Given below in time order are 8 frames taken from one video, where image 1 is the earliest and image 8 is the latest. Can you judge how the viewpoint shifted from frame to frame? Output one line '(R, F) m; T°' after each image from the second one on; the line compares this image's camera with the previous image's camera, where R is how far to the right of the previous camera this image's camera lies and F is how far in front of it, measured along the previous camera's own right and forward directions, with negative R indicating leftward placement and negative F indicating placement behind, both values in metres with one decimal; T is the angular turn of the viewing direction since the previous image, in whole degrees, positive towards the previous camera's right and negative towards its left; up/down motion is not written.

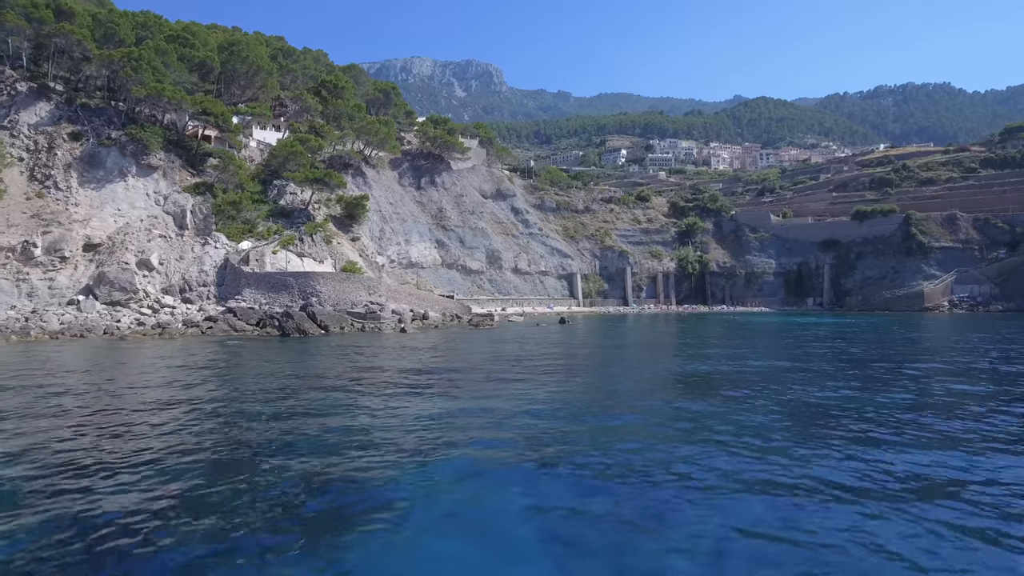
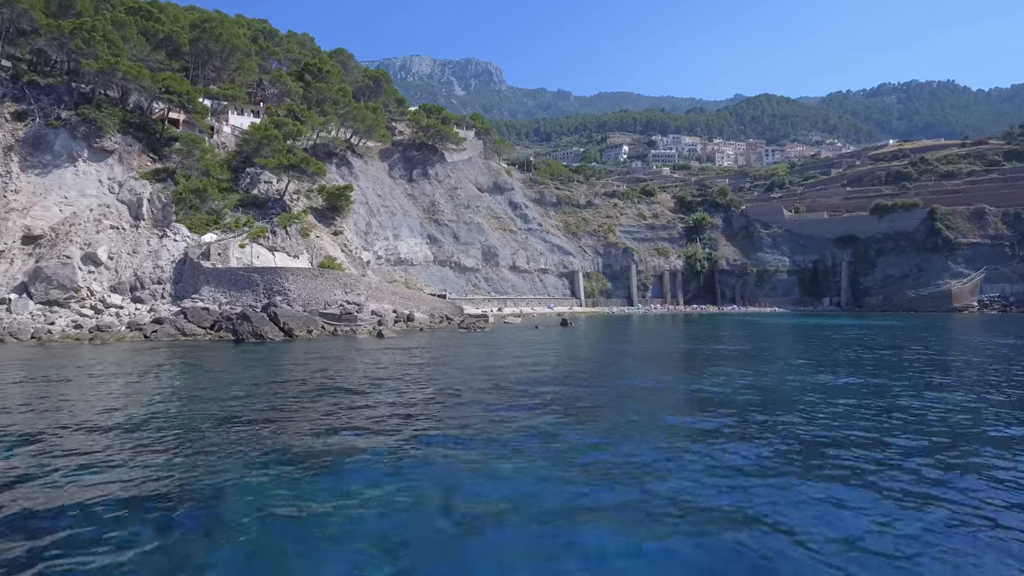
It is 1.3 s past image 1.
(+0.2, +4.7) m; 0°
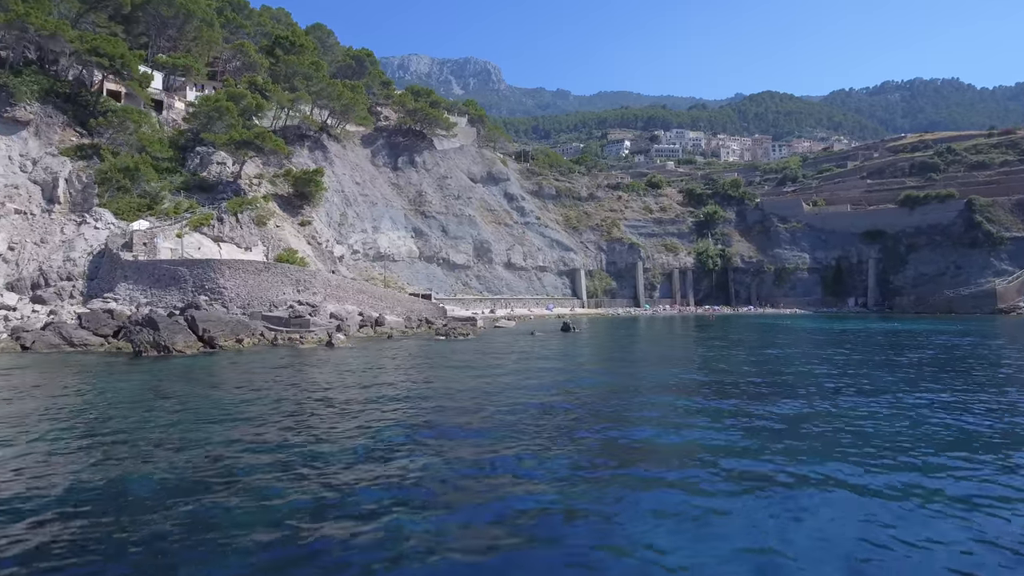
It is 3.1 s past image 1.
(+0.4, +6.6) m; 0°
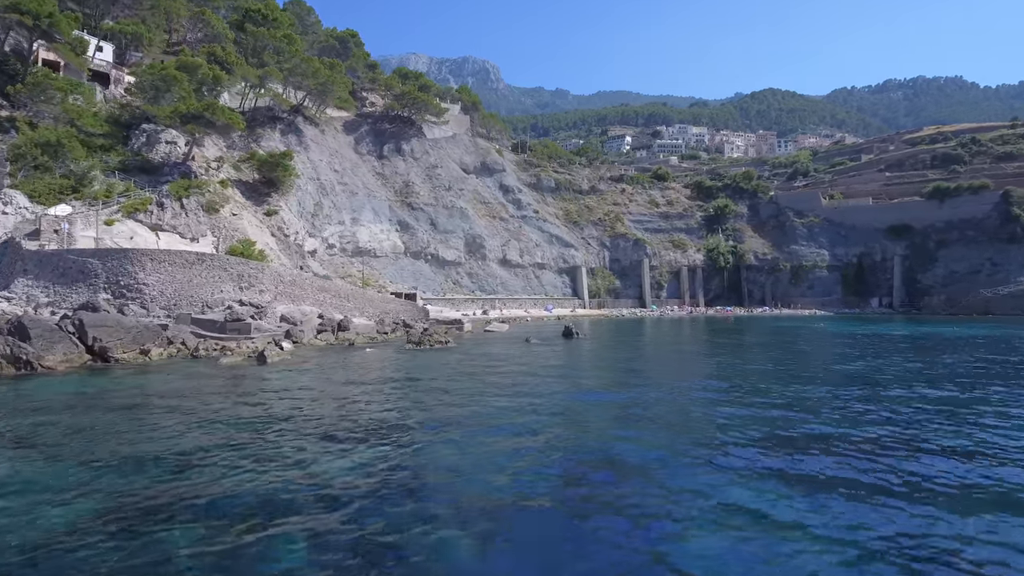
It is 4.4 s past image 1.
(+0.3, +5.3) m; 0°
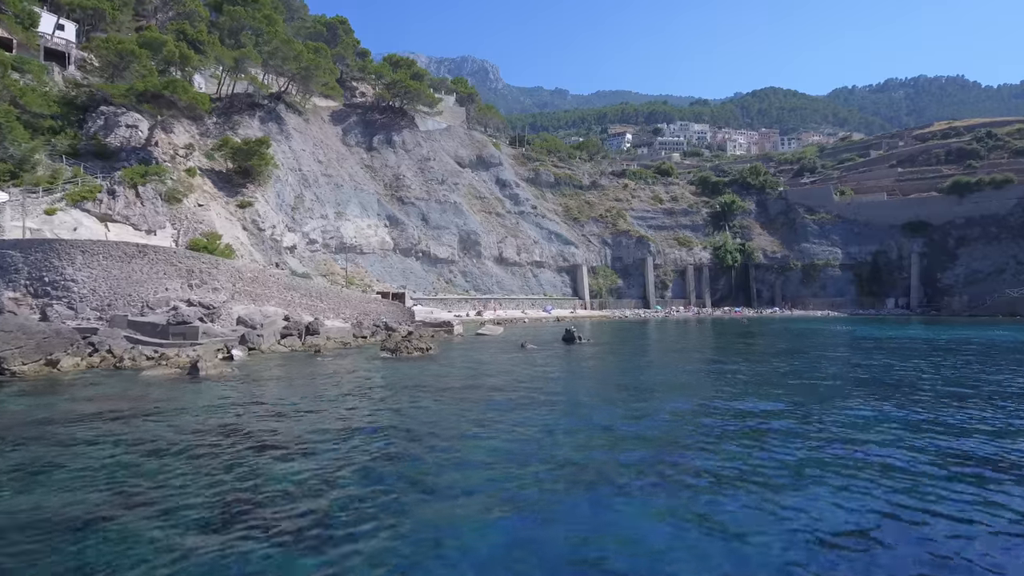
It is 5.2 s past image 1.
(+0.2, +3.2) m; 0°
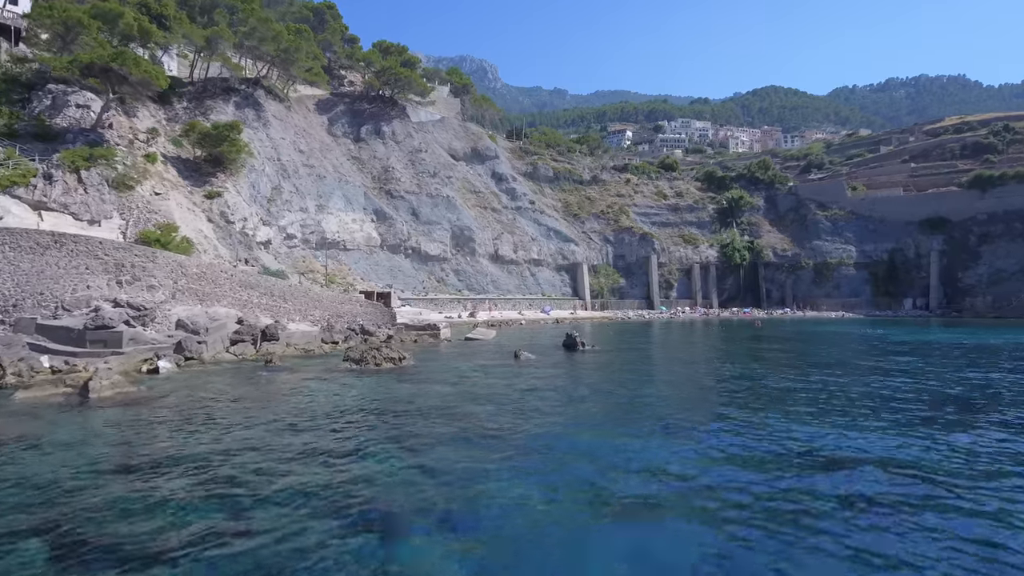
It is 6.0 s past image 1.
(+0.2, +3.3) m; 0°
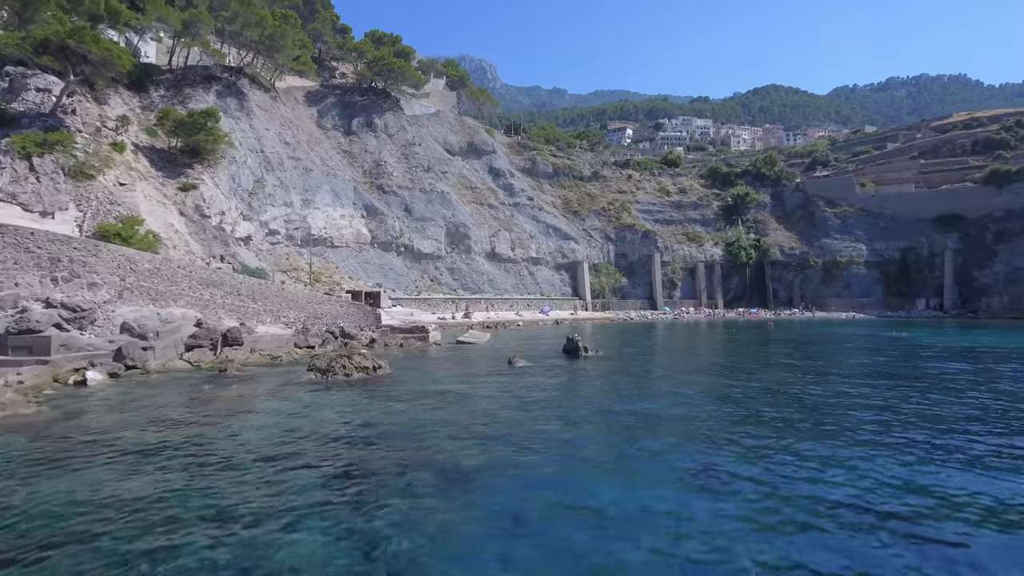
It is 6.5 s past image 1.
(+0.1, +2.2) m; 0°
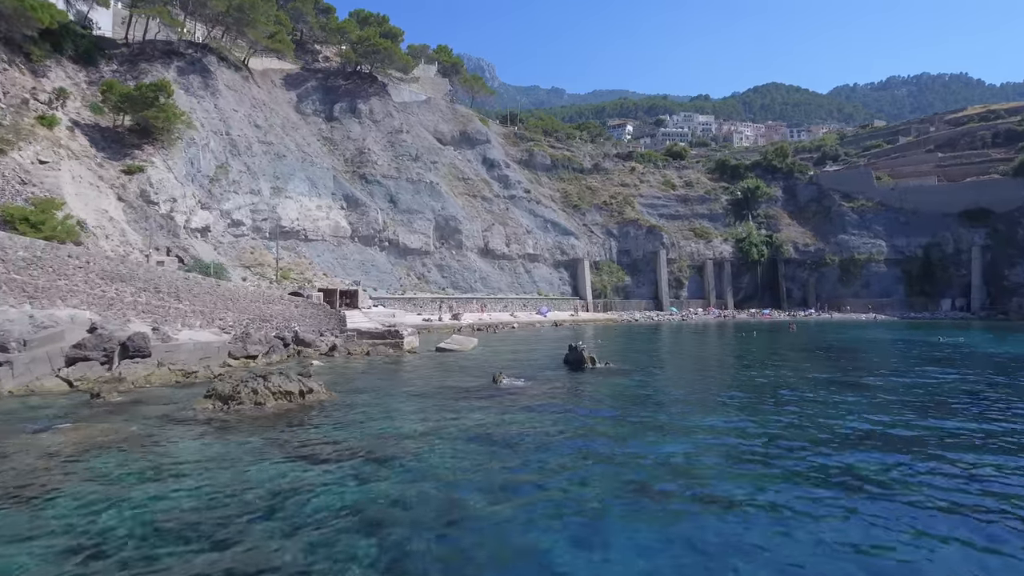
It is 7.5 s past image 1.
(+0.2, +3.9) m; 0°
